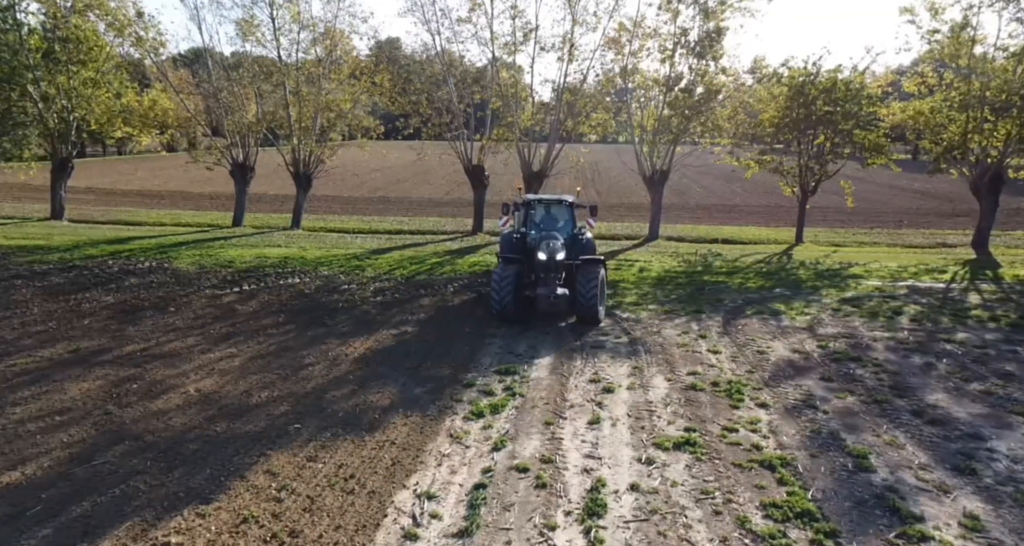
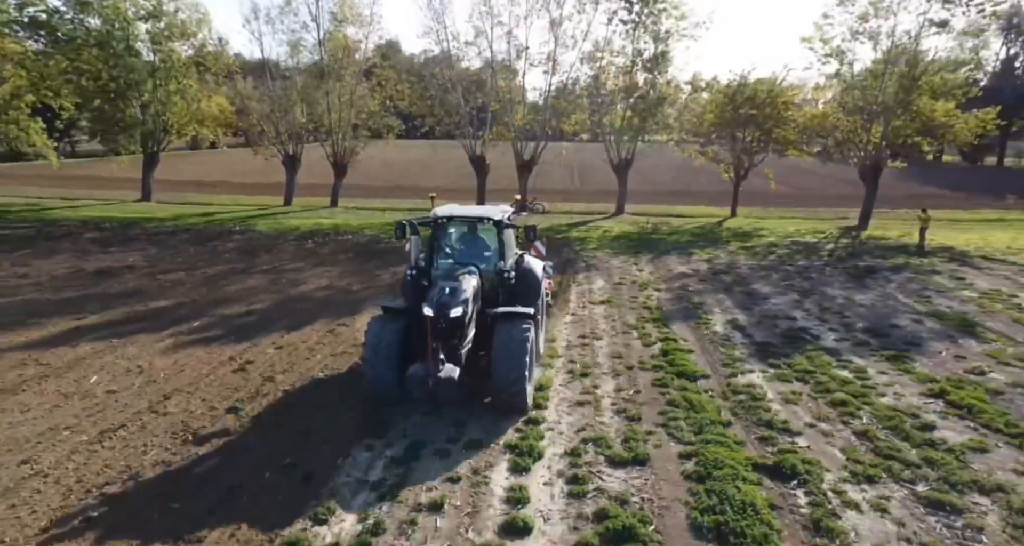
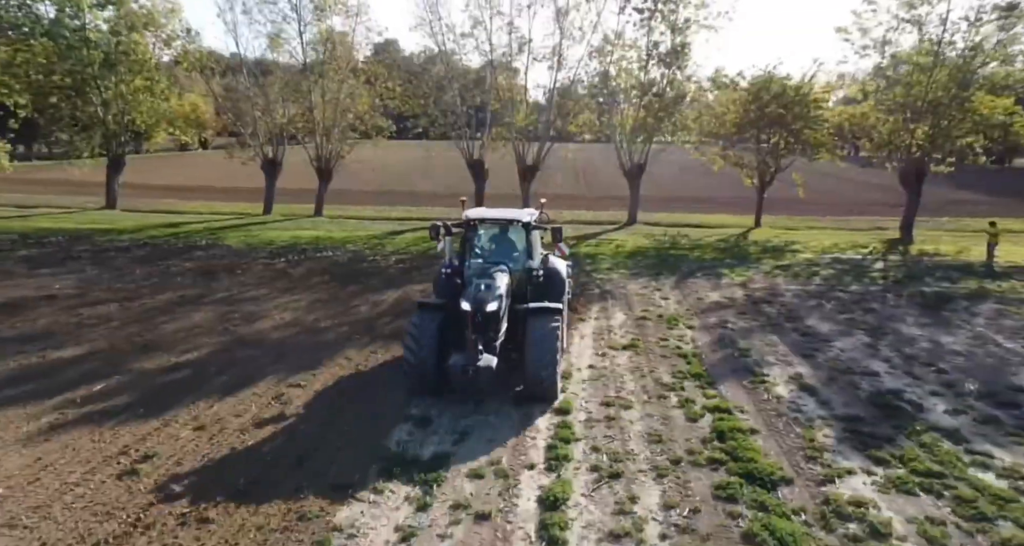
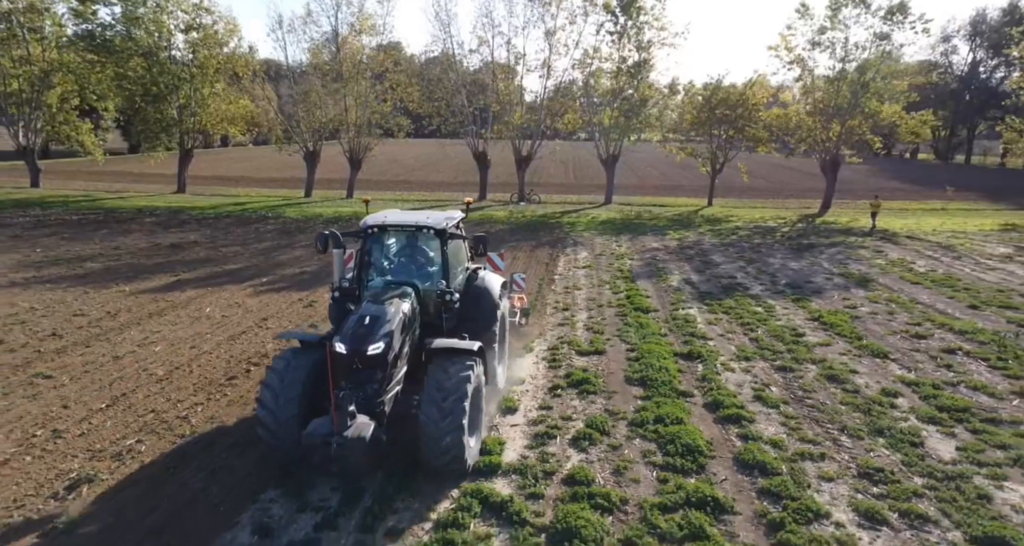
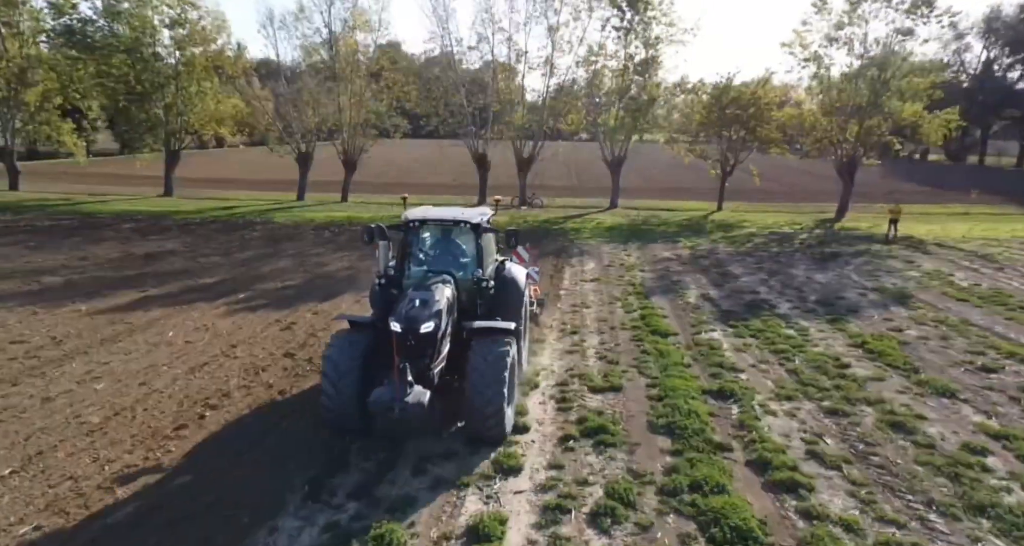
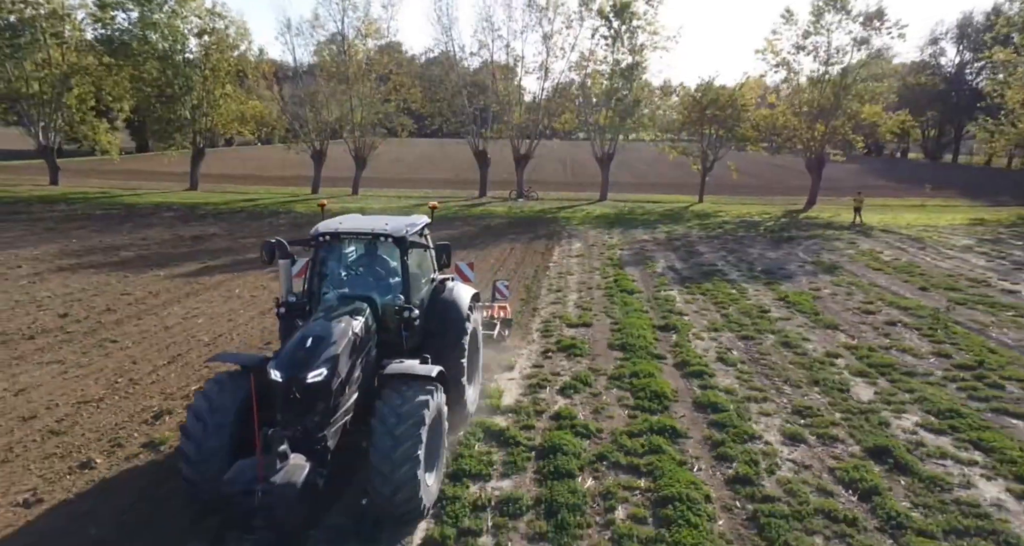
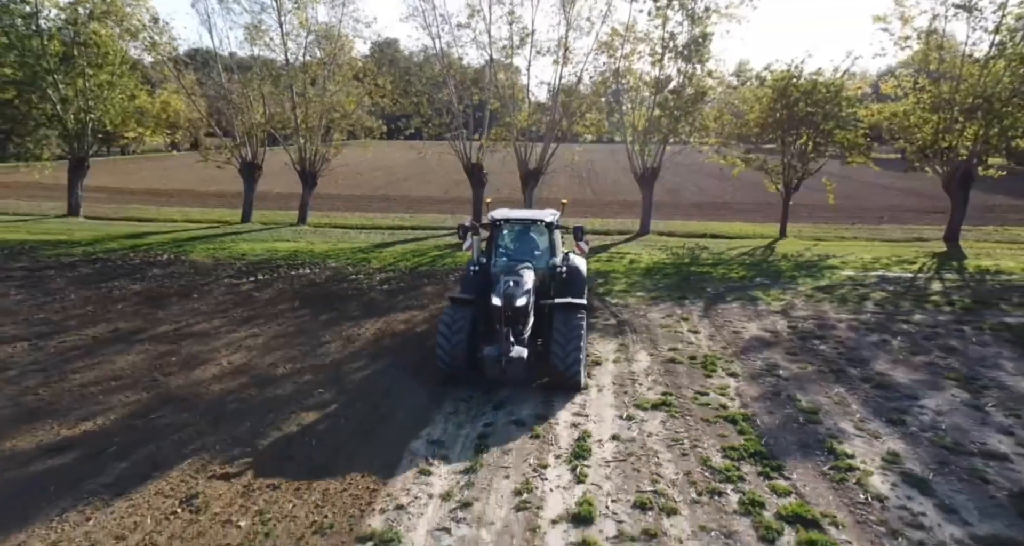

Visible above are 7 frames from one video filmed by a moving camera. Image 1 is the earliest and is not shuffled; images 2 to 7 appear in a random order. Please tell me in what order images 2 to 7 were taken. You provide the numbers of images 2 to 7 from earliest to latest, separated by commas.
7, 3, 2, 5, 4, 6
